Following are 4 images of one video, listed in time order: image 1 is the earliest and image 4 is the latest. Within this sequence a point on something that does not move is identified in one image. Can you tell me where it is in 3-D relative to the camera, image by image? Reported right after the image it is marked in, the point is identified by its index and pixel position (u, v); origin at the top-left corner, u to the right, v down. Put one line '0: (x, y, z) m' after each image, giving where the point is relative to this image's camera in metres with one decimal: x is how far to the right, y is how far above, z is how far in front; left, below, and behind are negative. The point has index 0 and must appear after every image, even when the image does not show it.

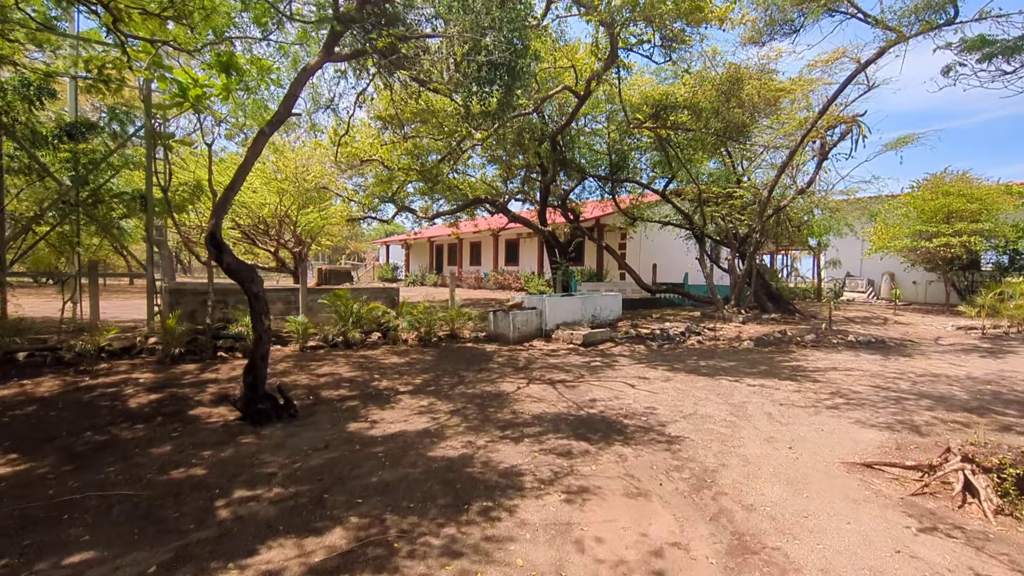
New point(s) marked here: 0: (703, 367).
0: (+2.9, -1.2, +7.8) m
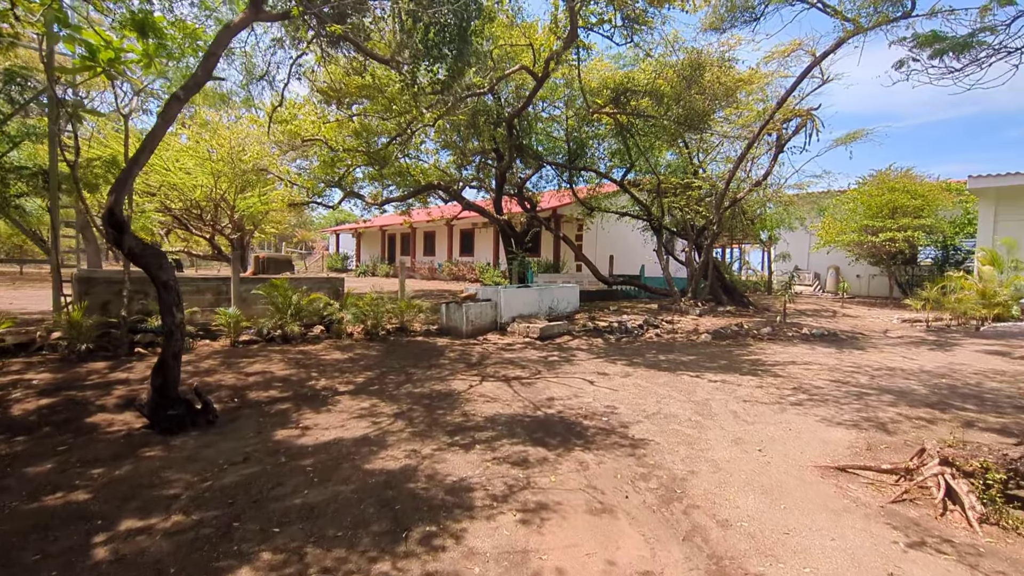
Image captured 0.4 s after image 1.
0: (+2.2, -1.1, +7.6) m
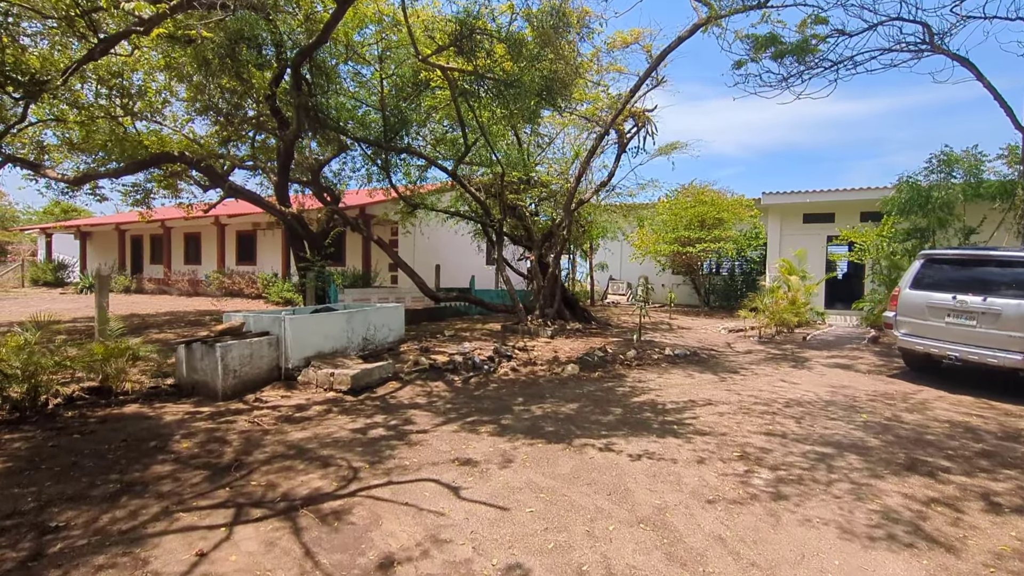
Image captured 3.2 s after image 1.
0: (+0.3, -1.4, +5.2) m
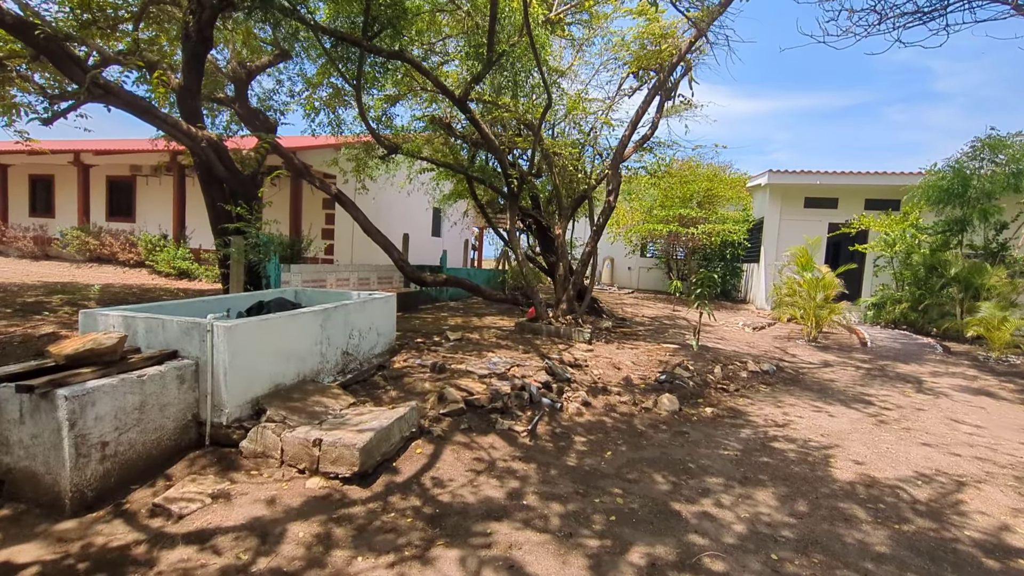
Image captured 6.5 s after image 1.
0: (+1.4, -1.4, +2.6) m
